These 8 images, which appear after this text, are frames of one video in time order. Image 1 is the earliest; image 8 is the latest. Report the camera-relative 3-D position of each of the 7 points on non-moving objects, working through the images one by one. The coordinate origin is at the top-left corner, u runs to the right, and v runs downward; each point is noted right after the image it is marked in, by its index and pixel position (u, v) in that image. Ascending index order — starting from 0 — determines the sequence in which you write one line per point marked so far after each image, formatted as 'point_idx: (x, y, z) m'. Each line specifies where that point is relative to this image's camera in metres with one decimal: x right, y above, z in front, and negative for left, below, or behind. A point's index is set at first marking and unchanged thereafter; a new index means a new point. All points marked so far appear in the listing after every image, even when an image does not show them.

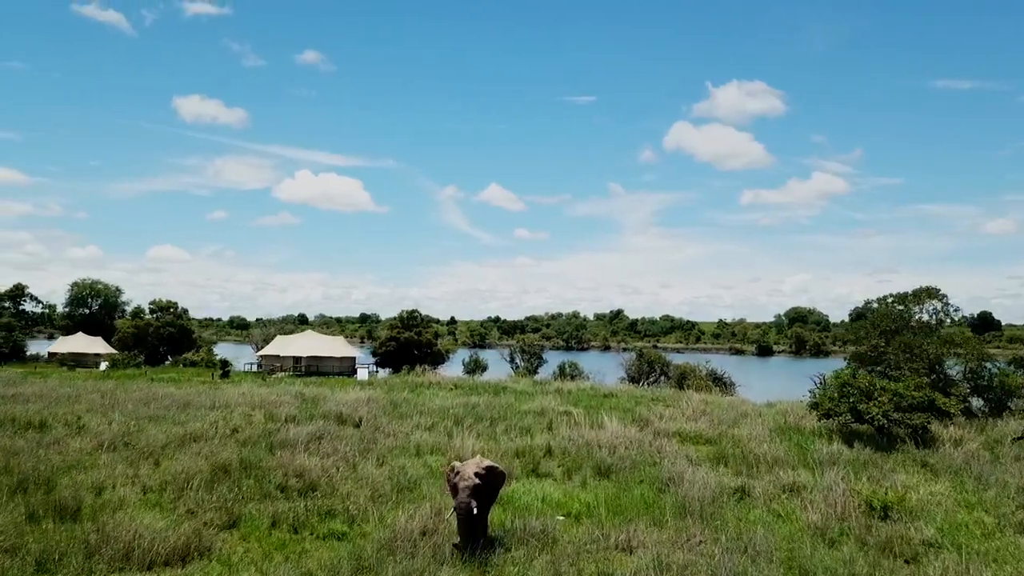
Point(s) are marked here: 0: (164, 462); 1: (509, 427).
0: (-7.0, -3.5, +13.0) m
1: (-0.1, -3.7, +17.4) m
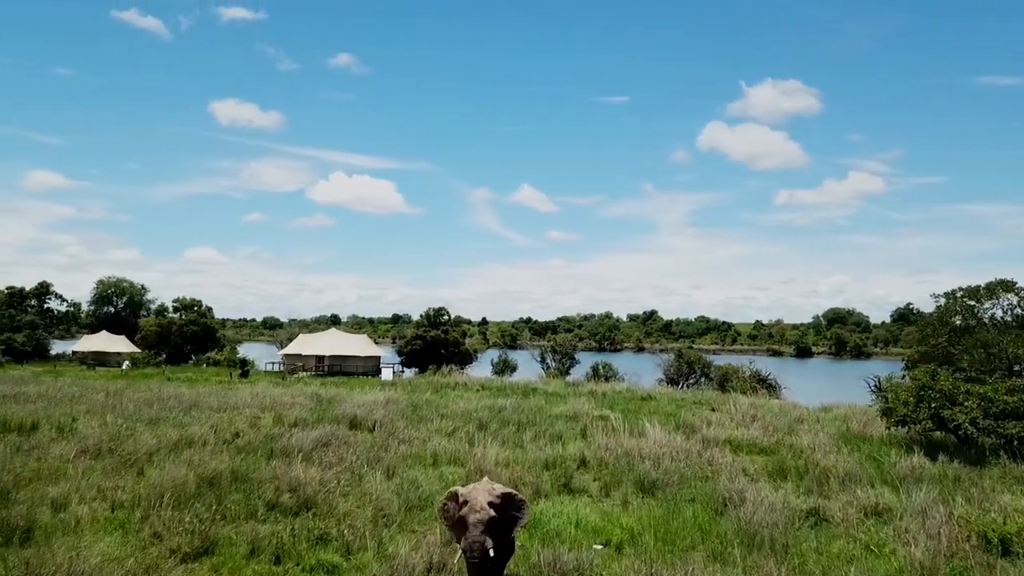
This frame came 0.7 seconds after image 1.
0: (-6.5, -3.3, +11.5) m
1: (+0.6, -3.5, +15.6) m
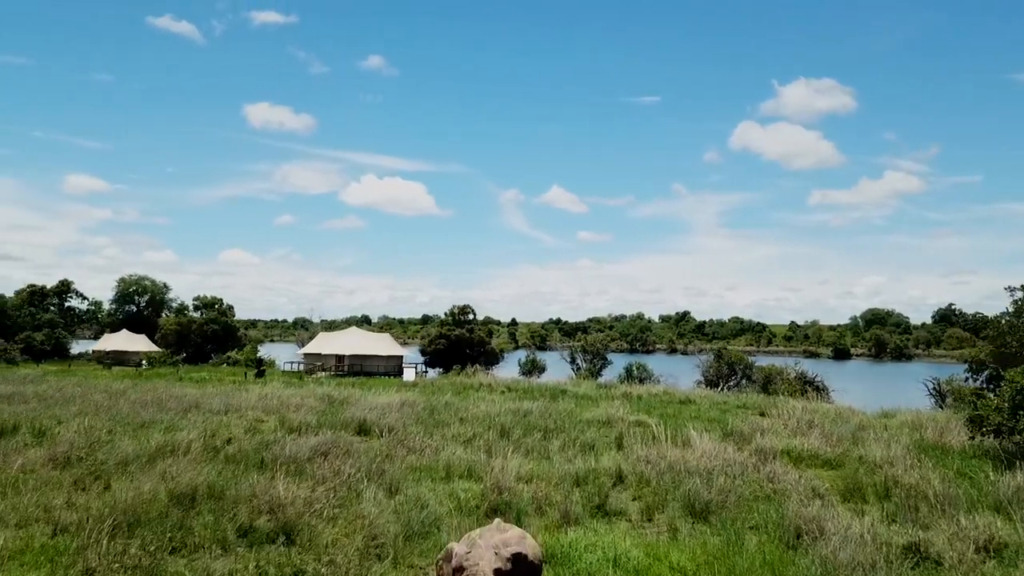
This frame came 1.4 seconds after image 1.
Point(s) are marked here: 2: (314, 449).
0: (-6.1, -3.0, +10.0) m
1: (+1.2, -3.3, +13.7) m
2: (-3.7, -3.0, +12.2) m
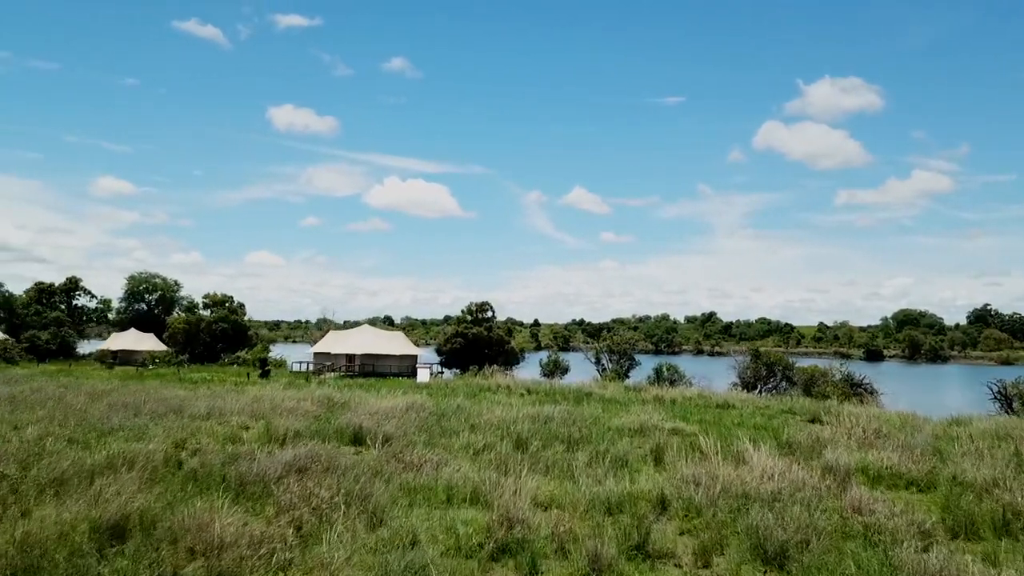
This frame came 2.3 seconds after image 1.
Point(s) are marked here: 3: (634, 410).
0: (-6.0, -2.8, +8.0) m
1: (+1.5, -3.0, +11.5) m
2: (-3.5, -2.8, +10.2) m
3: (+3.6, -3.6, +19.0) m
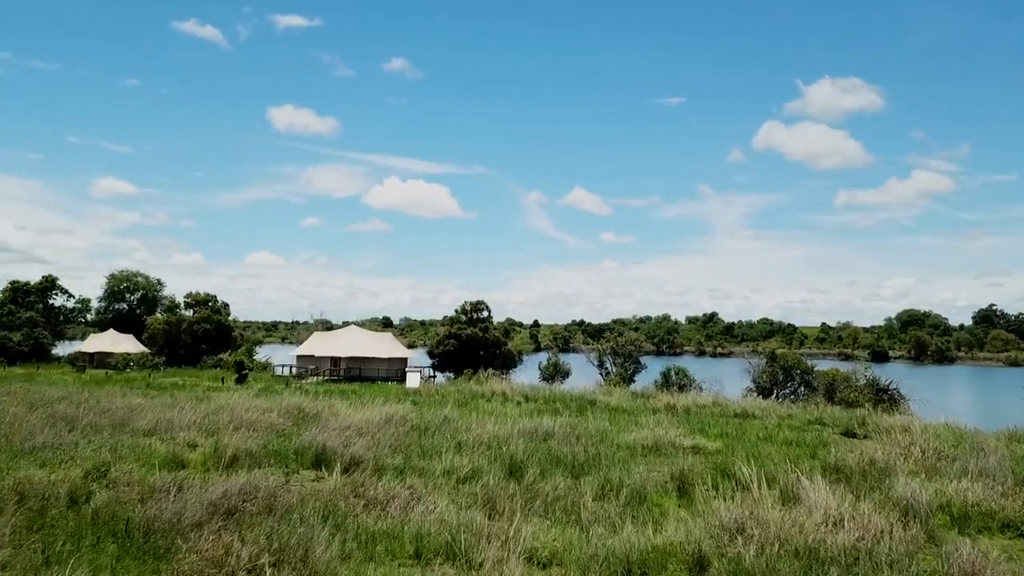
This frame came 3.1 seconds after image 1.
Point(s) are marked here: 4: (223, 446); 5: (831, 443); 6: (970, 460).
0: (-6.1, -2.6, +5.8) m
1: (+1.3, -2.9, +9.3) m
2: (-3.6, -2.6, +8.0) m
3: (+3.4, -3.5, +16.8) m
4: (-5.5, -2.9, +12.3) m
5: (+6.9, -3.4, +14.1) m
6: (+8.1, -3.2, +11.5) m
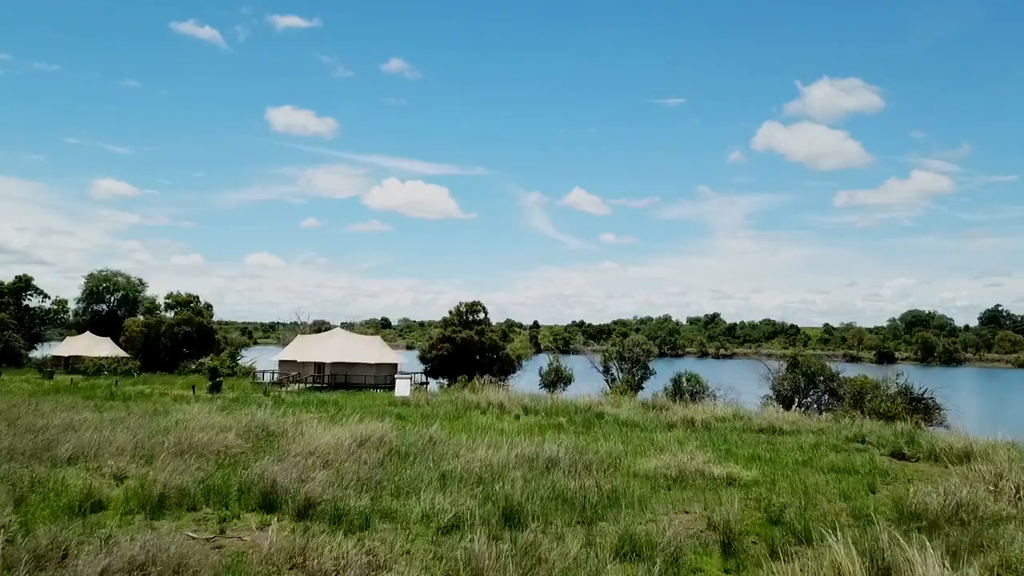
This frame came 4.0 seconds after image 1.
0: (-6.2, -2.6, +3.6) m
1: (+1.3, -2.8, +7.0) m
2: (-3.7, -2.6, +5.7) m
3: (+3.4, -3.4, +14.6) m
4: (-5.5, -2.9, +10.0) m
5: (+6.8, -3.3, +11.8) m
6: (+8.0, -3.2, +9.3) m
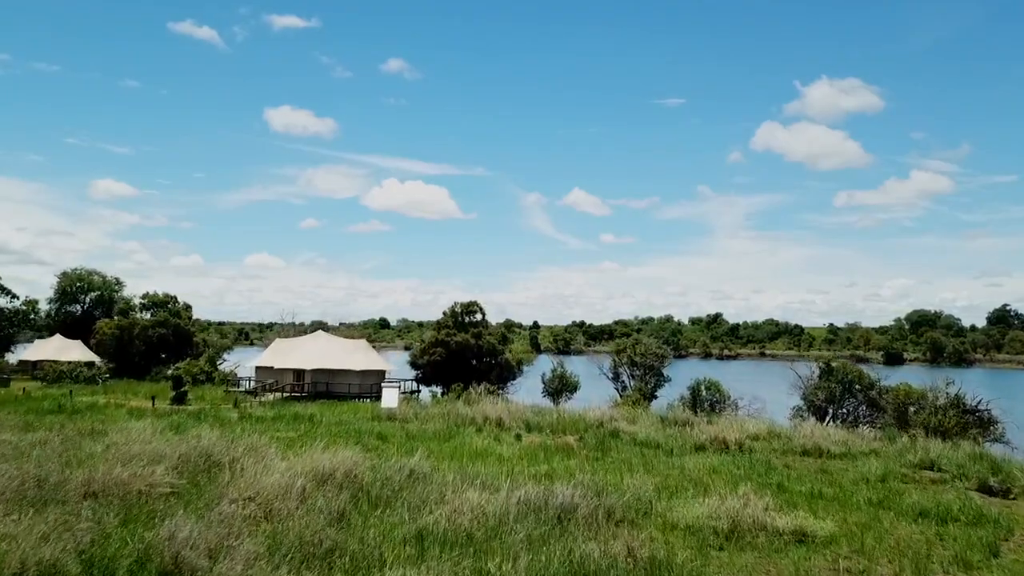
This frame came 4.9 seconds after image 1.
0: (-6.1, -2.5, +0.9) m
1: (+1.3, -2.8, +4.3) m
2: (-3.7, -2.5, +3.0) m
3: (+3.4, -3.4, +11.9) m
4: (-5.5, -2.8, +7.3) m
5: (+6.8, -3.3, +9.1) m
6: (+8.0, -3.1, +6.6) m
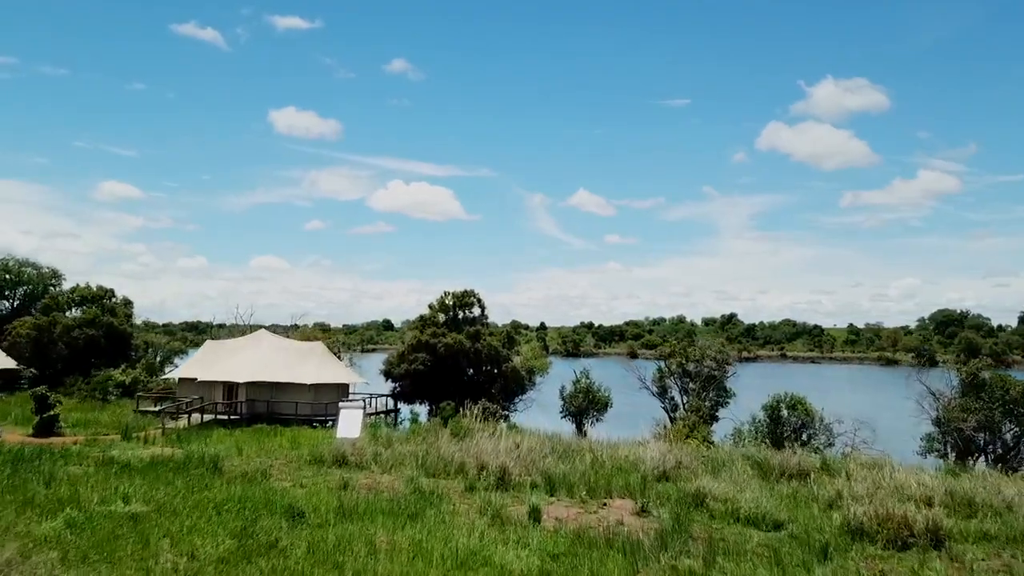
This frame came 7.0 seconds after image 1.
0: (-6.1, -2.0, -6.0) m
1: (+1.3, -2.2, -2.6) m
2: (-3.6, -2.0, -3.8) m
3: (+3.5, -2.8, +5.0) m
4: (-5.4, -2.3, +0.5) m
5: (+7.0, -2.7, +2.2) m
6: (+8.1, -2.5, -0.4) m
